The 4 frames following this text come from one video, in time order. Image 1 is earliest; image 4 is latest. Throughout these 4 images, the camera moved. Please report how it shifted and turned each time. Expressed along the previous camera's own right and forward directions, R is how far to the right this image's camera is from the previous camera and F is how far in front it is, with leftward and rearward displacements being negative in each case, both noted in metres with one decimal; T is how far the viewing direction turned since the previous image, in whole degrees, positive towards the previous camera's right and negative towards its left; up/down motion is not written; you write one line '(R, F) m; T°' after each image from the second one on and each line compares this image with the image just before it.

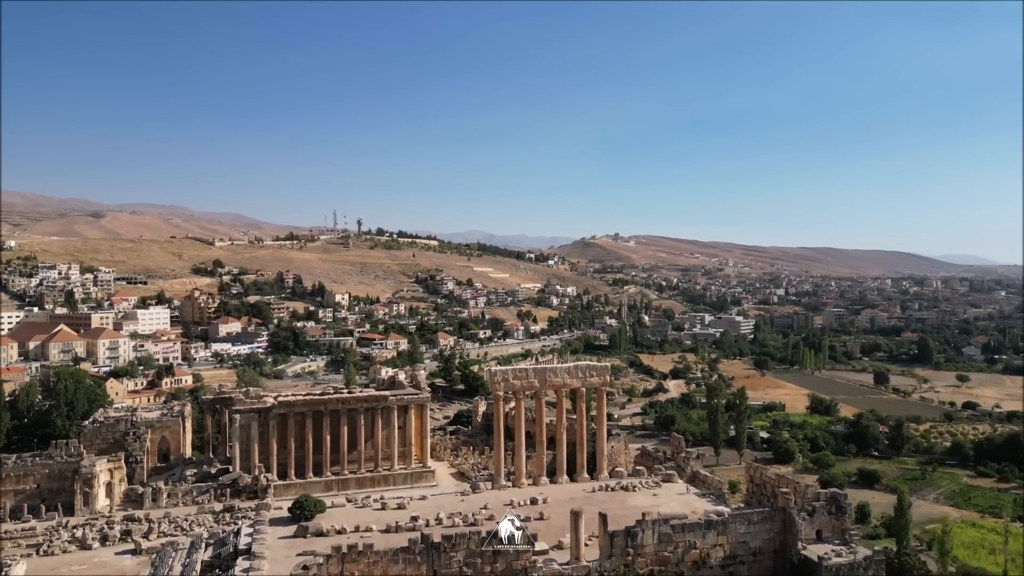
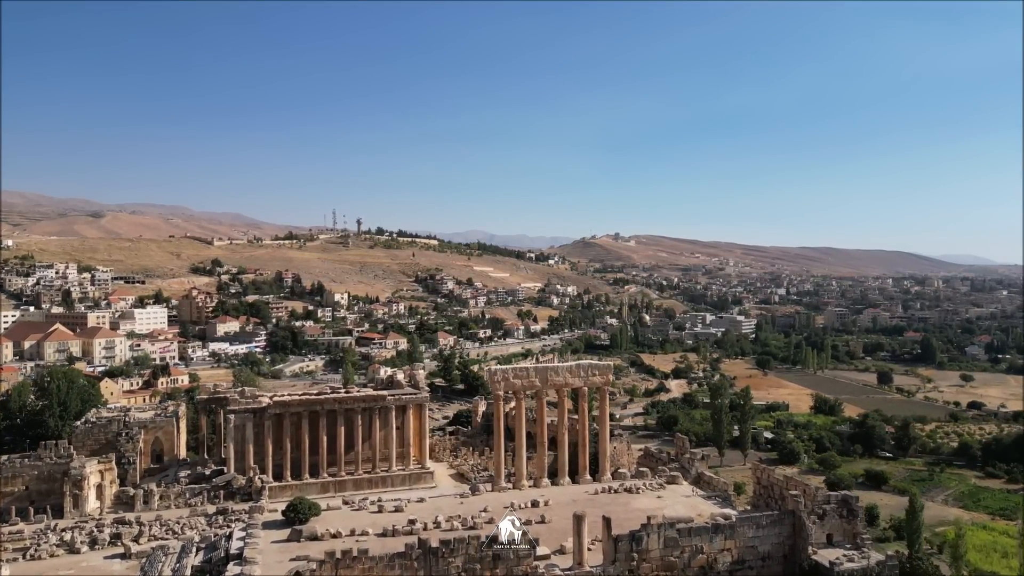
(0.0, +0.9) m; 0°
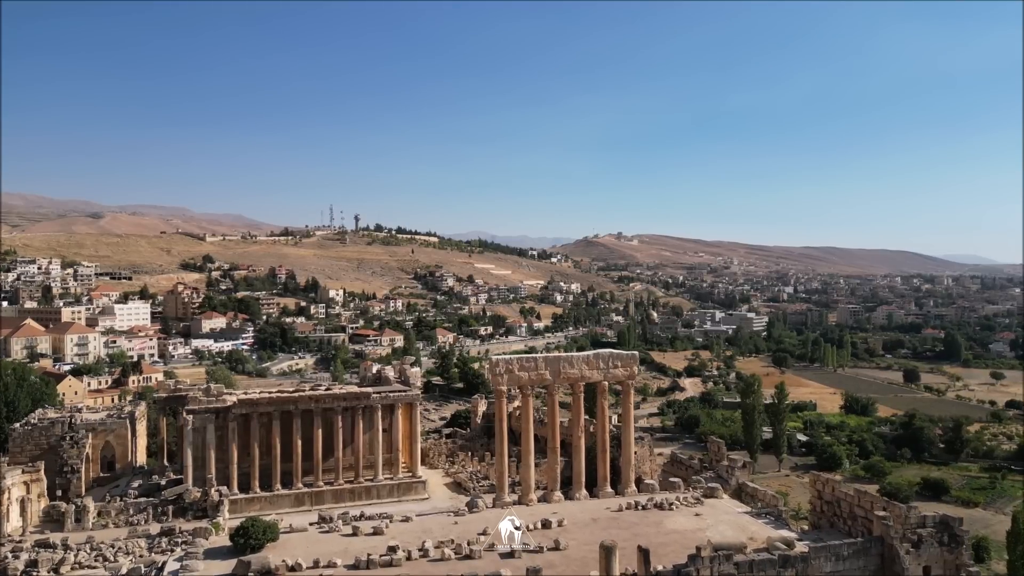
(-0.1, +5.7) m; 0°
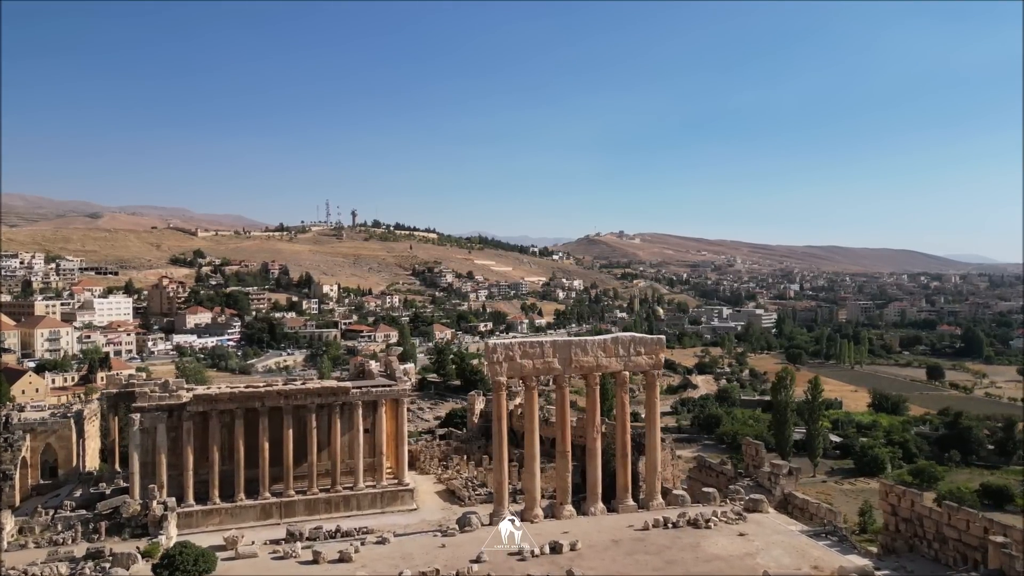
(0.0, +4.9) m; 0°
